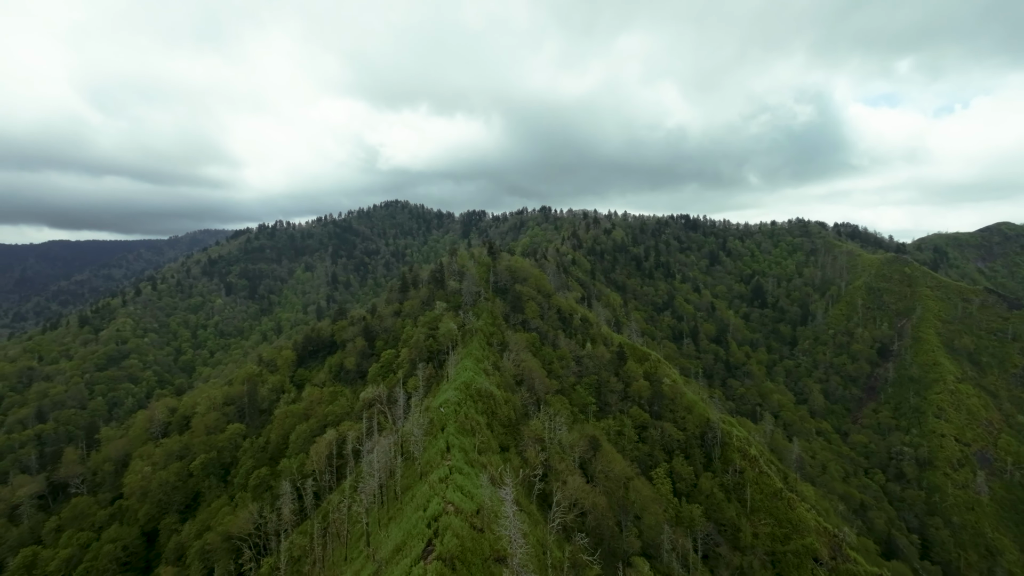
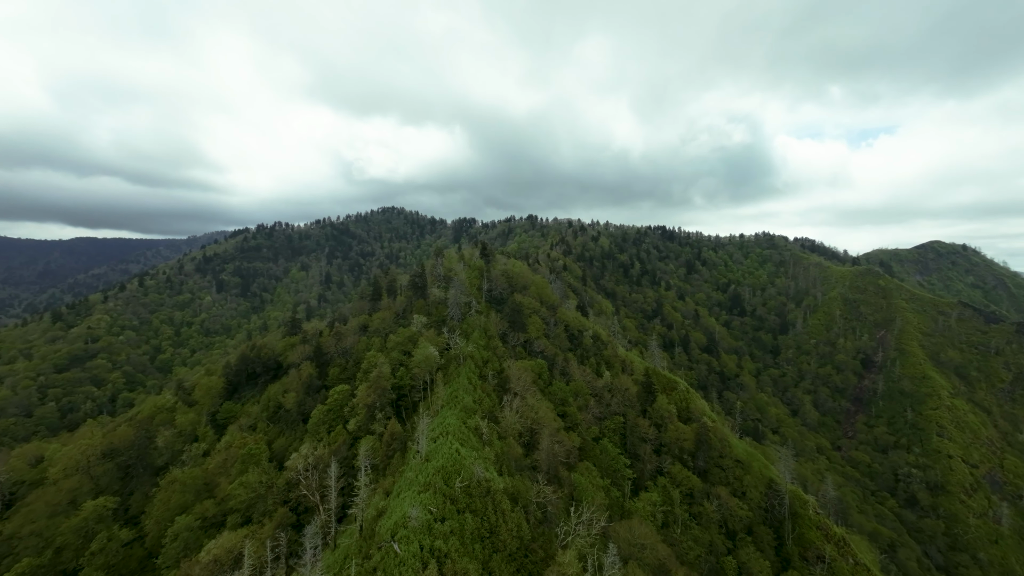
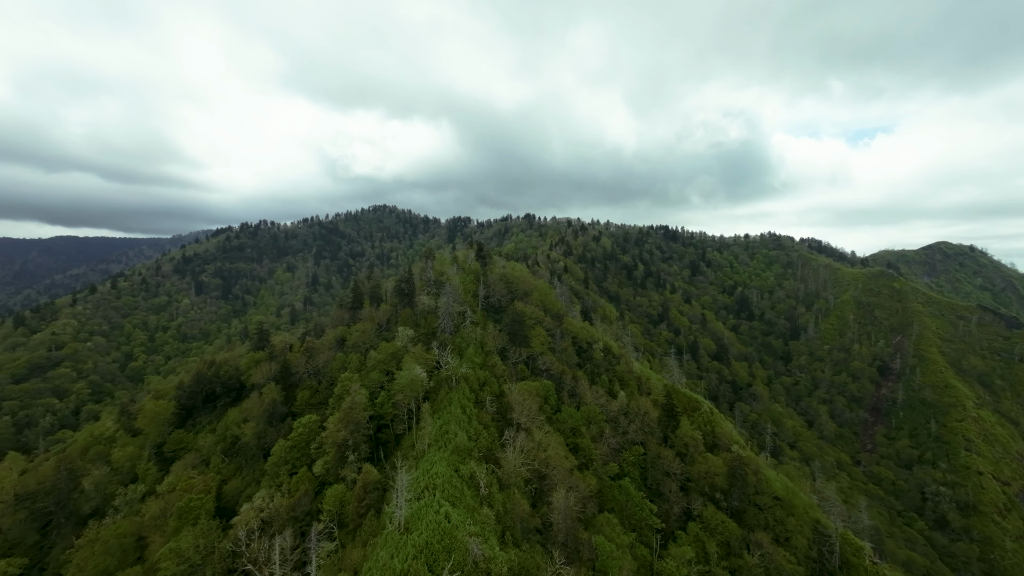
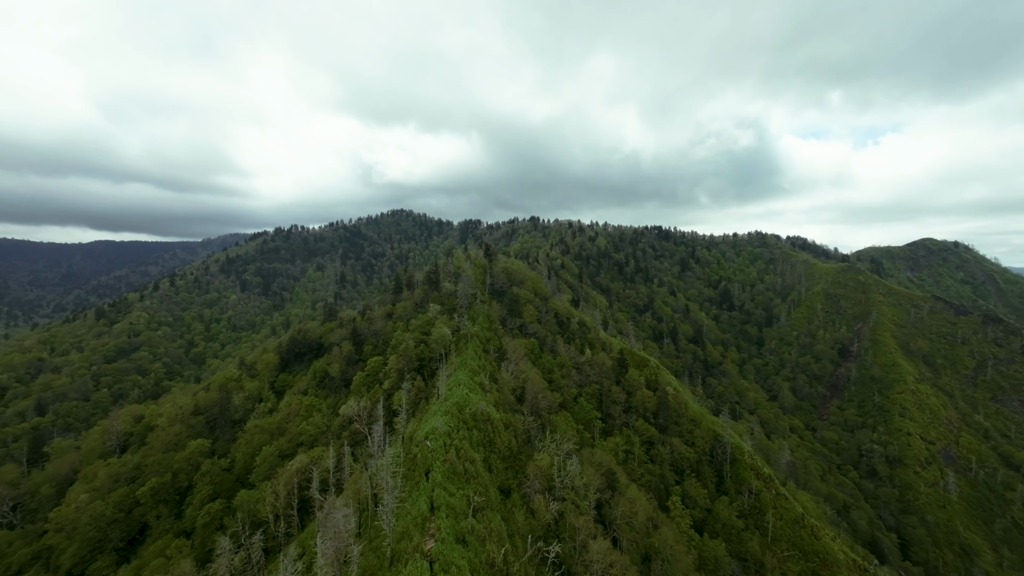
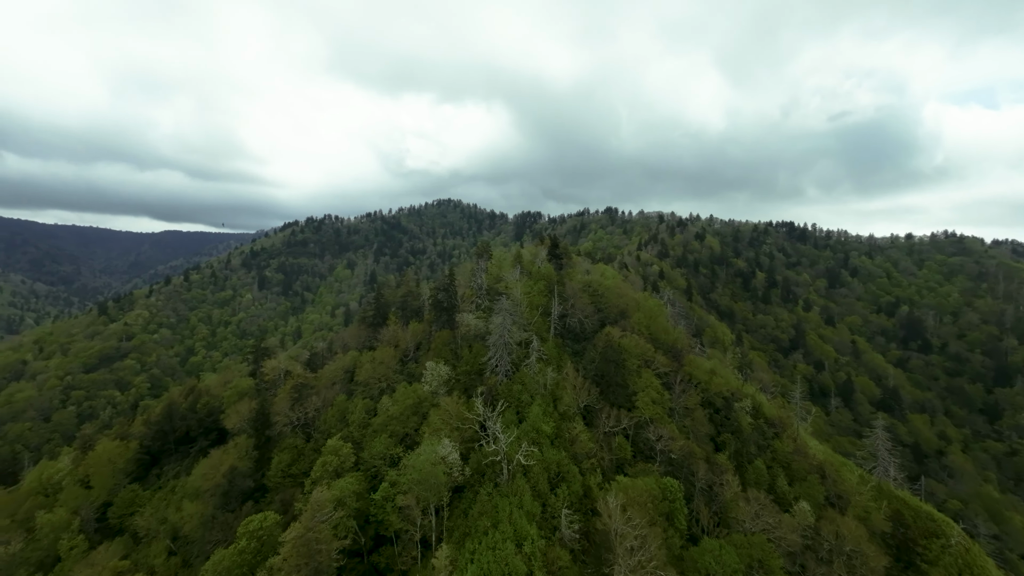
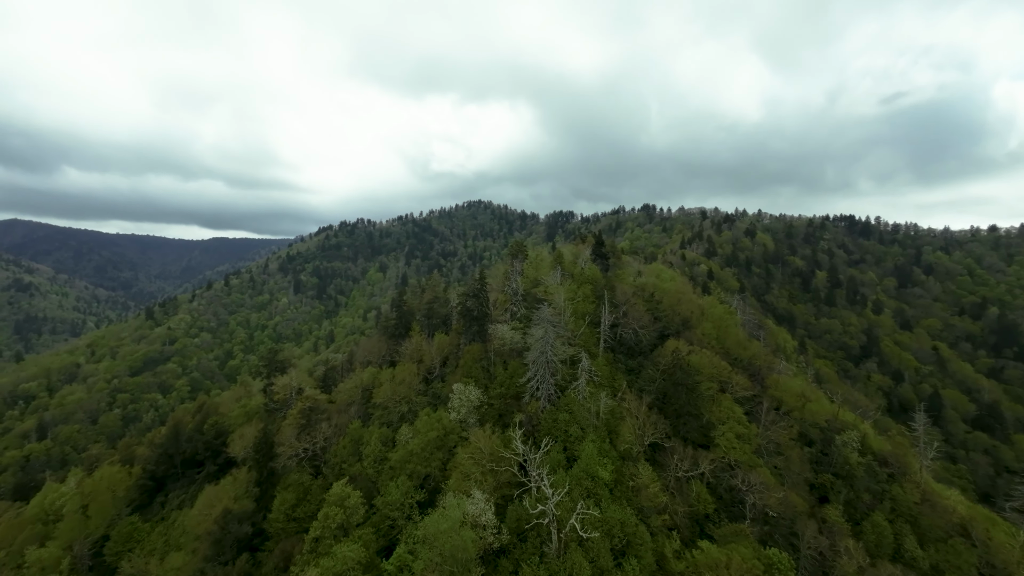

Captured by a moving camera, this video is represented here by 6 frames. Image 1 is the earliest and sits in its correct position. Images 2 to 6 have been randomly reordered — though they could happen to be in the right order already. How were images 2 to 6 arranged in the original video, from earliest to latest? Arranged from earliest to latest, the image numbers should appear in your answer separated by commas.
4, 2, 3, 5, 6
